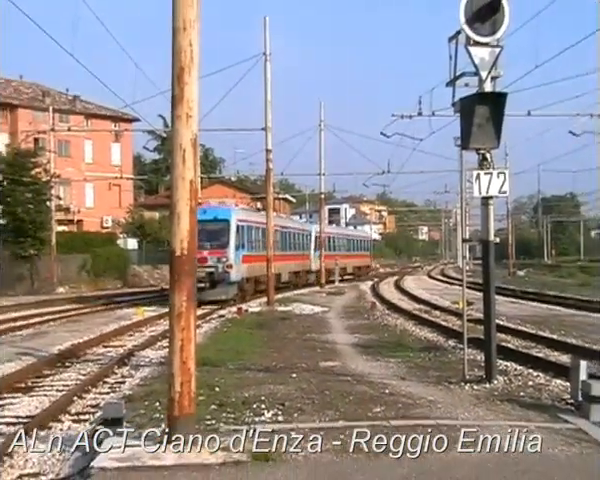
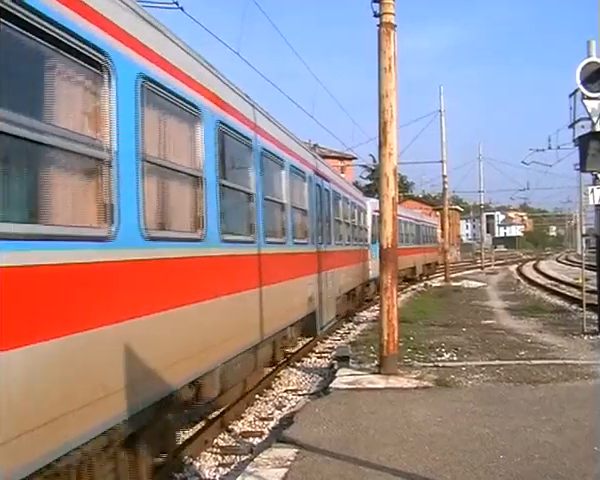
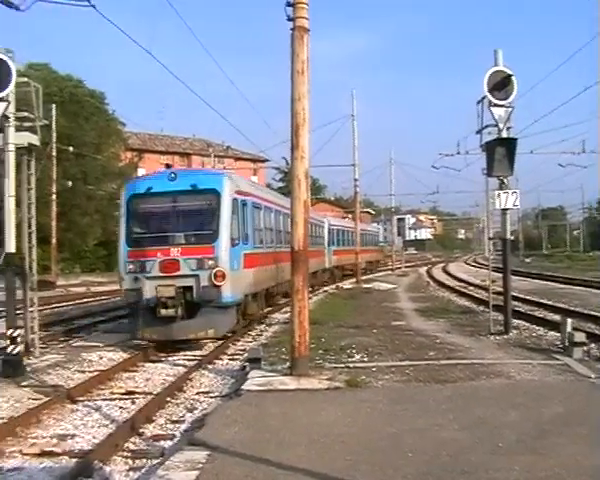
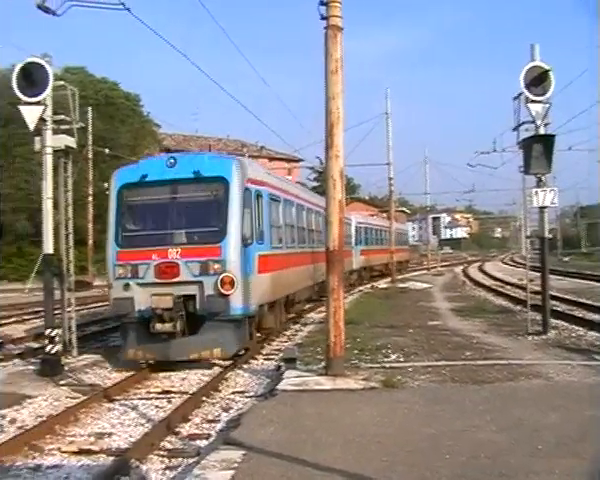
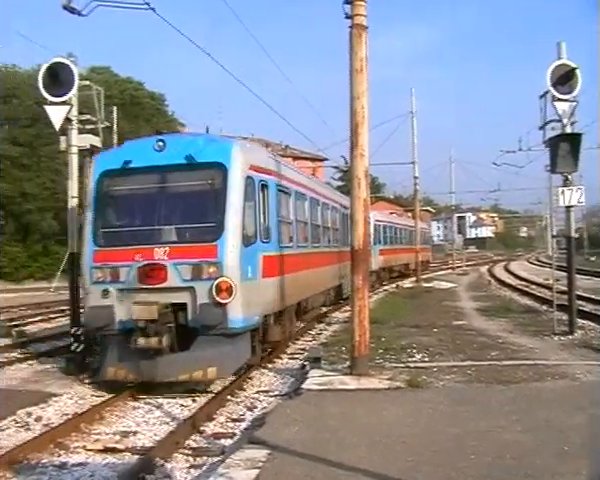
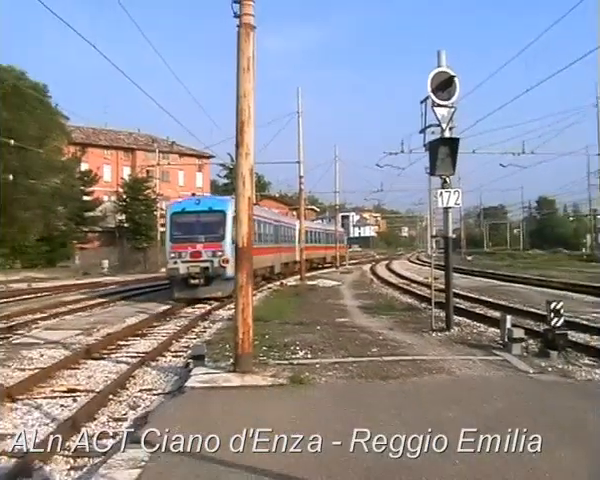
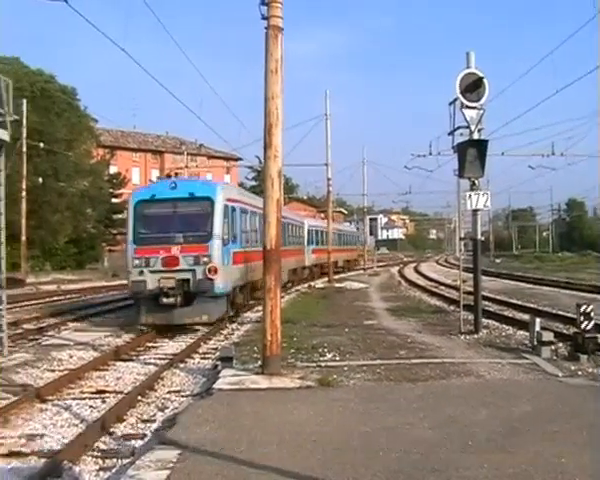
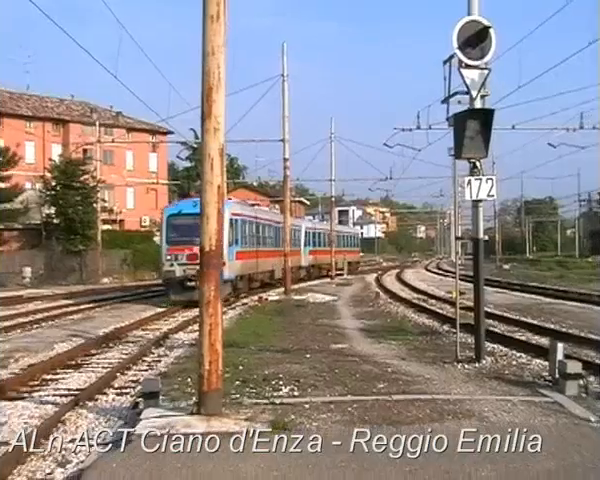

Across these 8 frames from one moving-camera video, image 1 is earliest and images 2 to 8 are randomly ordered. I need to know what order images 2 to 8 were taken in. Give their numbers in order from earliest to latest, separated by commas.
8, 6, 7, 3, 4, 5, 2
